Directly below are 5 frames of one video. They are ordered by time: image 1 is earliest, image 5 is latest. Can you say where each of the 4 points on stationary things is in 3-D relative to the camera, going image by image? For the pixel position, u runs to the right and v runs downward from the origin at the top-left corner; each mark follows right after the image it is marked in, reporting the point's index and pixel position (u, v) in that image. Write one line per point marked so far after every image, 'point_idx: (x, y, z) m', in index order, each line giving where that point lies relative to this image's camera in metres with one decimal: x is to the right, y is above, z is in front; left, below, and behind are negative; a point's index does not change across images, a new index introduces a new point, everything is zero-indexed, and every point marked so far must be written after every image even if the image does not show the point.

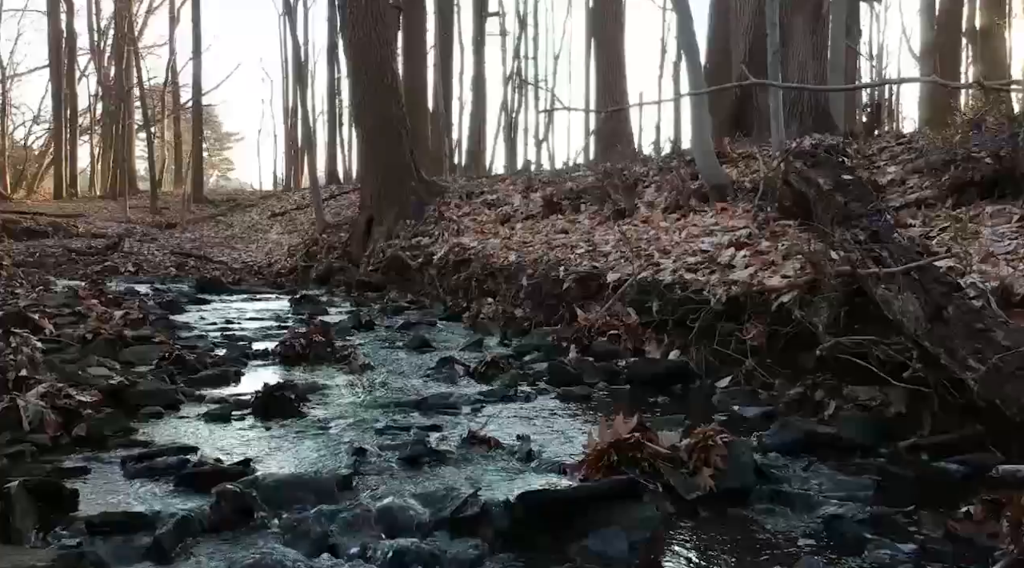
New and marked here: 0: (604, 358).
0: (+0.7, -0.5, +7.1) m
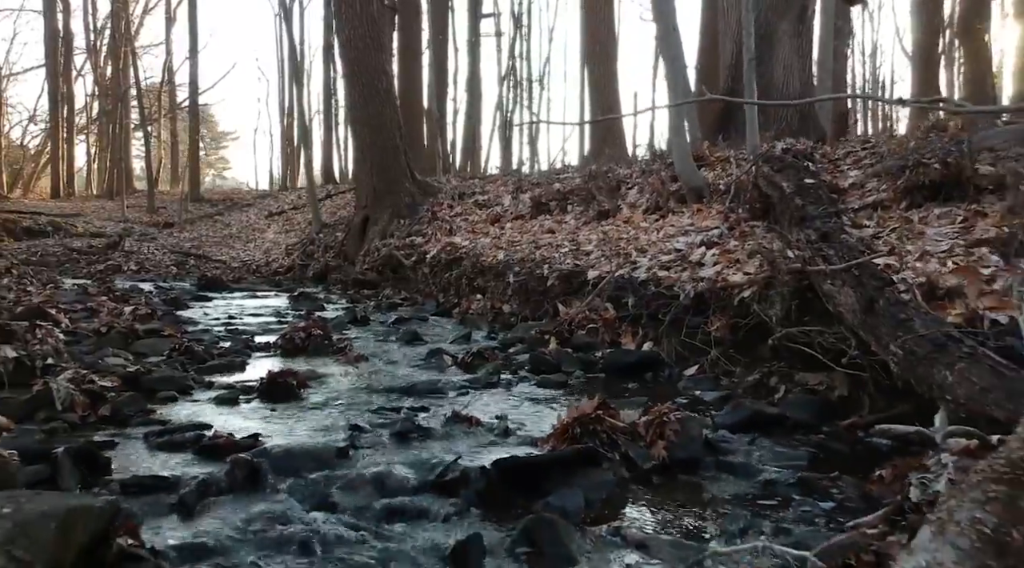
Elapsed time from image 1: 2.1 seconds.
0: (+0.6, -0.5, +7.7) m
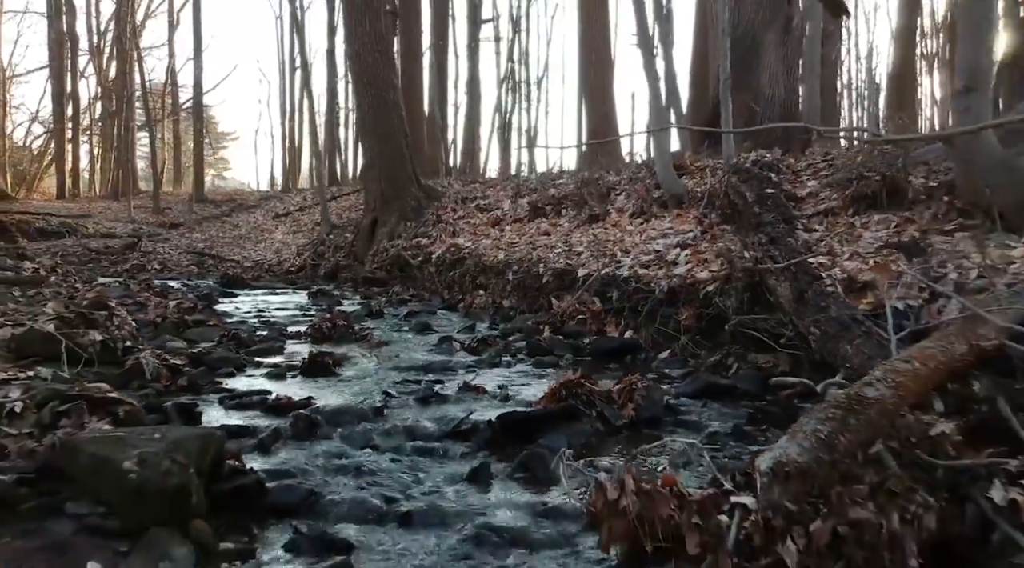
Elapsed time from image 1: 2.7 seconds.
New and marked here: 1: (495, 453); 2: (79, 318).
0: (+0.6, -0.5, +8.9) m
1: (-0.1, -0.9, +5.1) m
2: (-3.4, -0.3, +7.7) m
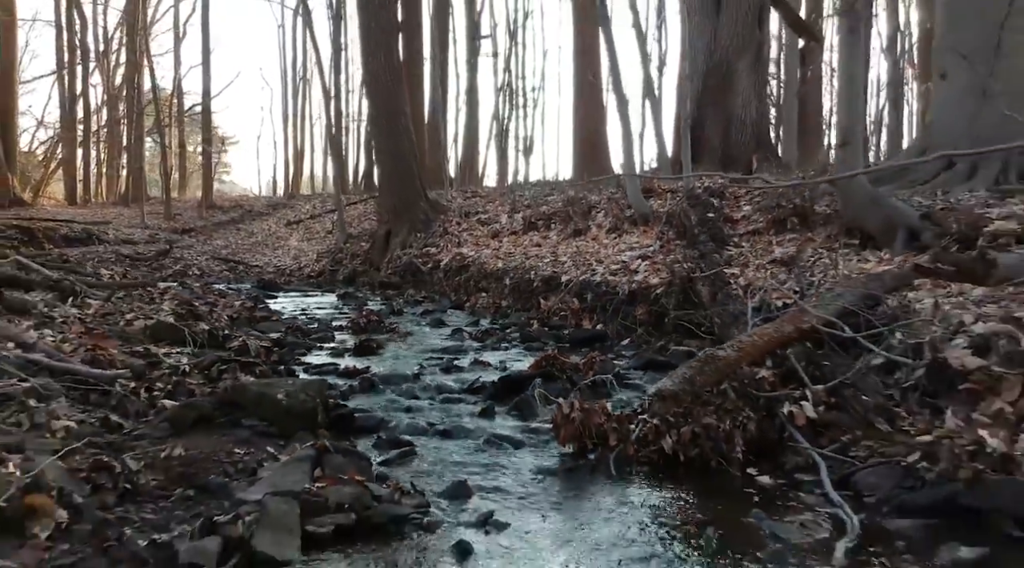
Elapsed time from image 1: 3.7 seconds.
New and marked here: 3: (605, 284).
0: (+0.5, -0.5, +11.5) m
1: (-0.1, -0.9, +7.7) m
2: (-3.4, -0.3, +10.2) m
3: (+1.1, 0.0, +11.6) m
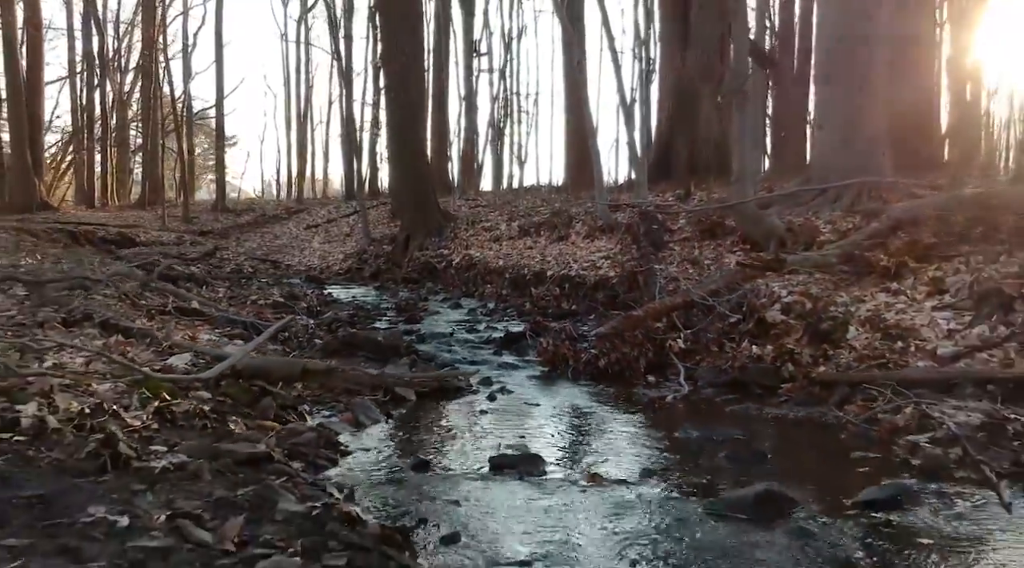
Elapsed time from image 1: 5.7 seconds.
0: (+0.5, -0.4, +16.1) m
1: (-0.1, -0.8, +12.3) m
2: (-3.4, -0.2, +14.8) m
3: (+1.1, +0.1, +16.3) m
